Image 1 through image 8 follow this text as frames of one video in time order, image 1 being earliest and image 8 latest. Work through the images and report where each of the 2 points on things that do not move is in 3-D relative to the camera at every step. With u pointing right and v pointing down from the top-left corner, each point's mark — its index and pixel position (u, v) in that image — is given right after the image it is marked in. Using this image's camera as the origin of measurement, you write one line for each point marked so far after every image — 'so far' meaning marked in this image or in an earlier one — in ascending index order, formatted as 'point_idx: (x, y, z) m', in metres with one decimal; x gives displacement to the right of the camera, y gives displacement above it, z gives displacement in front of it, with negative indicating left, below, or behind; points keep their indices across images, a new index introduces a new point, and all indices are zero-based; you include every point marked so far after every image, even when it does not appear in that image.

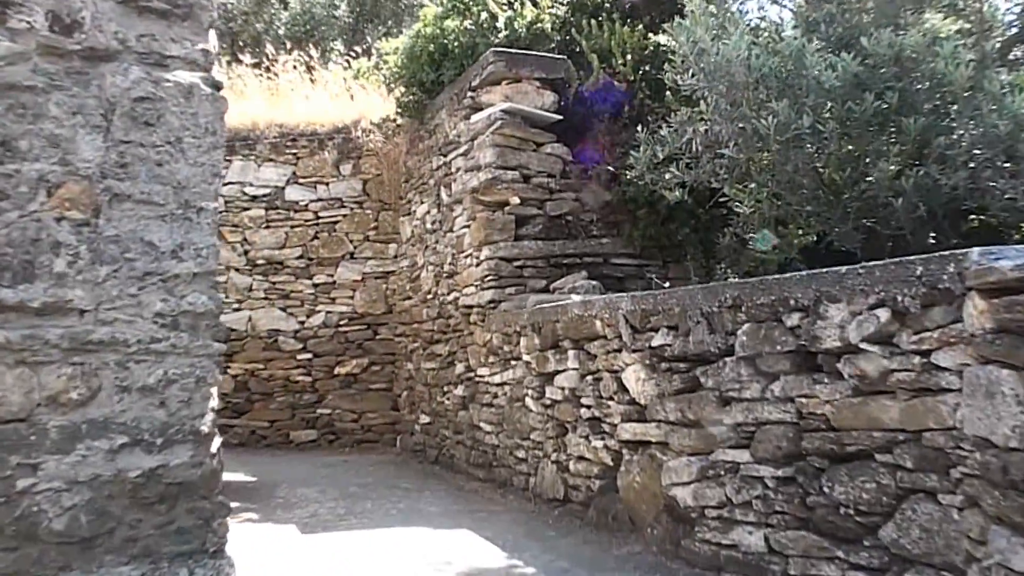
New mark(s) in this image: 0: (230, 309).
0: (-1.8, -0.1, +7.4) m
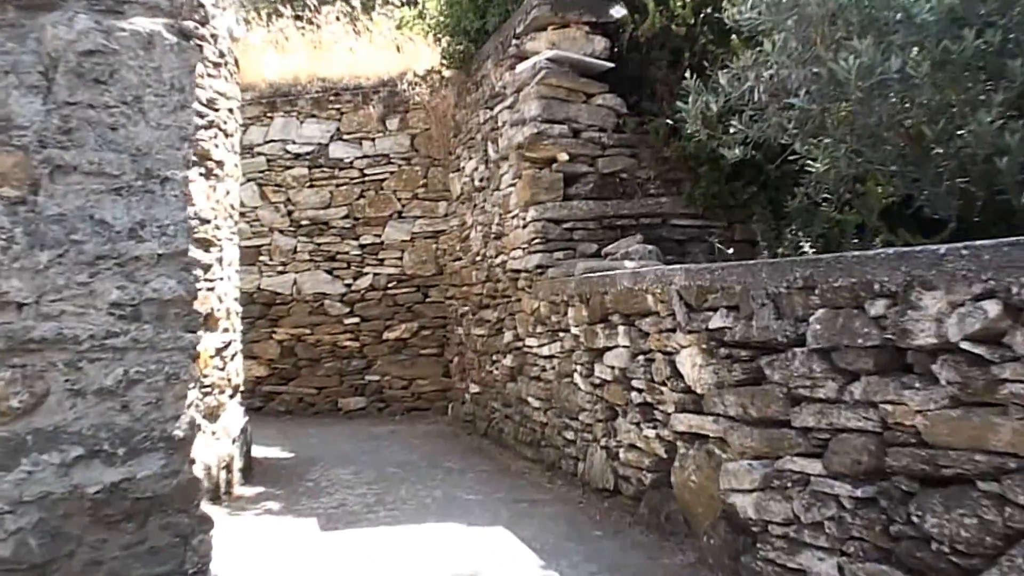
0: (-1.5, +0.1, +7.0) m
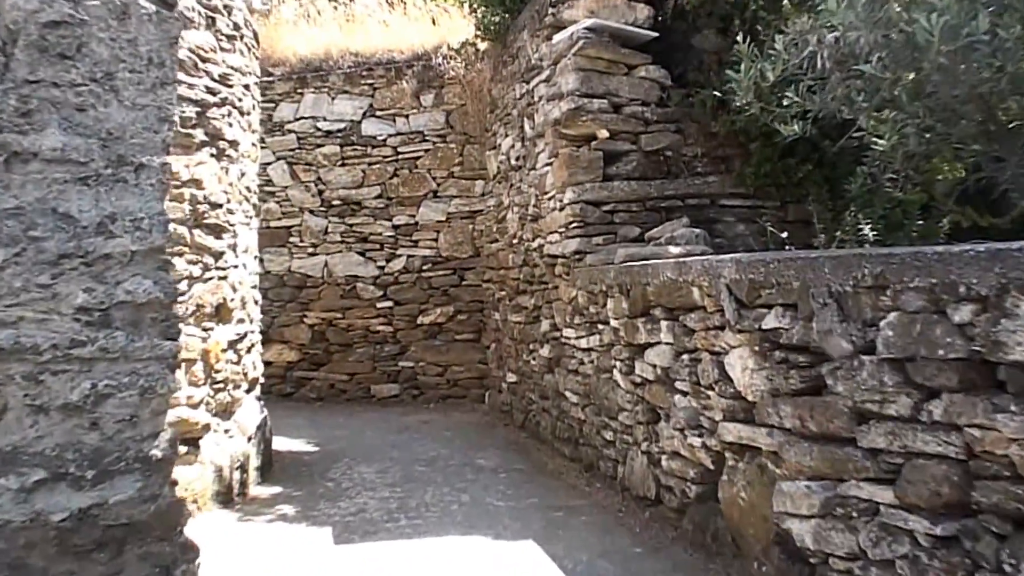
0: (-1.2, +0.2, +6.7) m
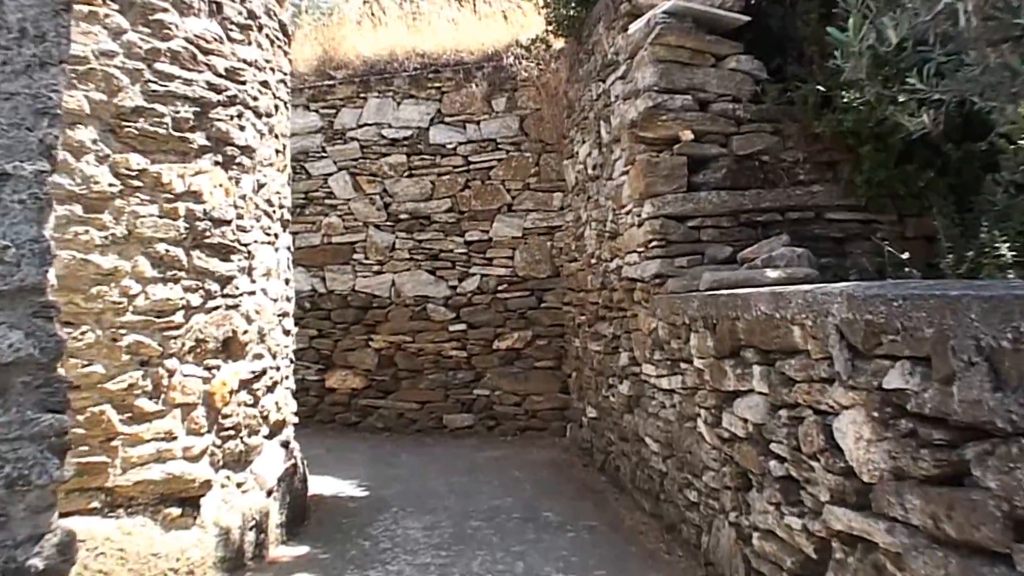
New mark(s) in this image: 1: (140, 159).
0: (-0.8, +0.1, +6.2) m
1: (-1.0, +0.3, +3.0) m
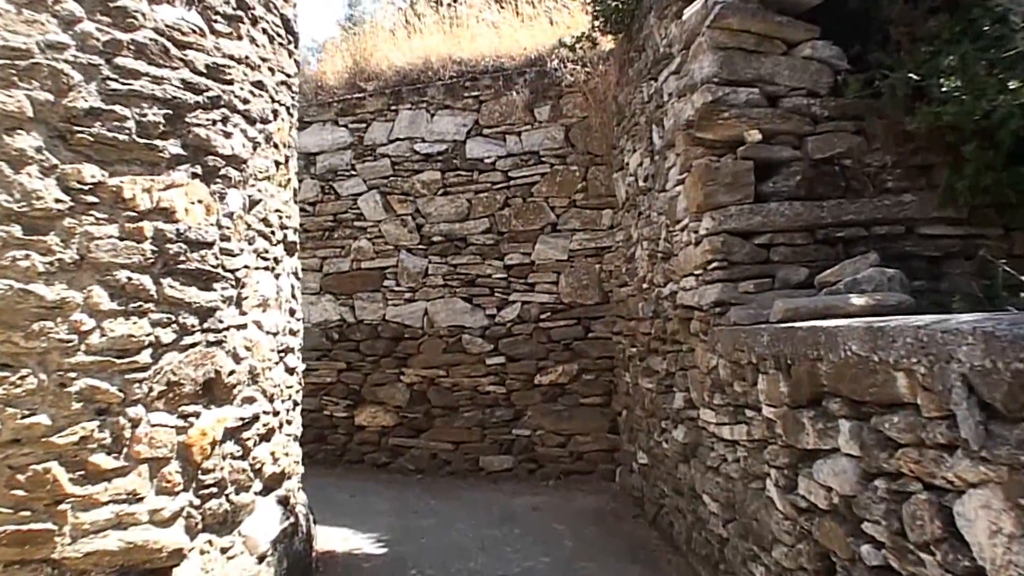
0: (-0.6, -0.1, +5.7) m
1: (-0.9, +0.3, +2.5) m
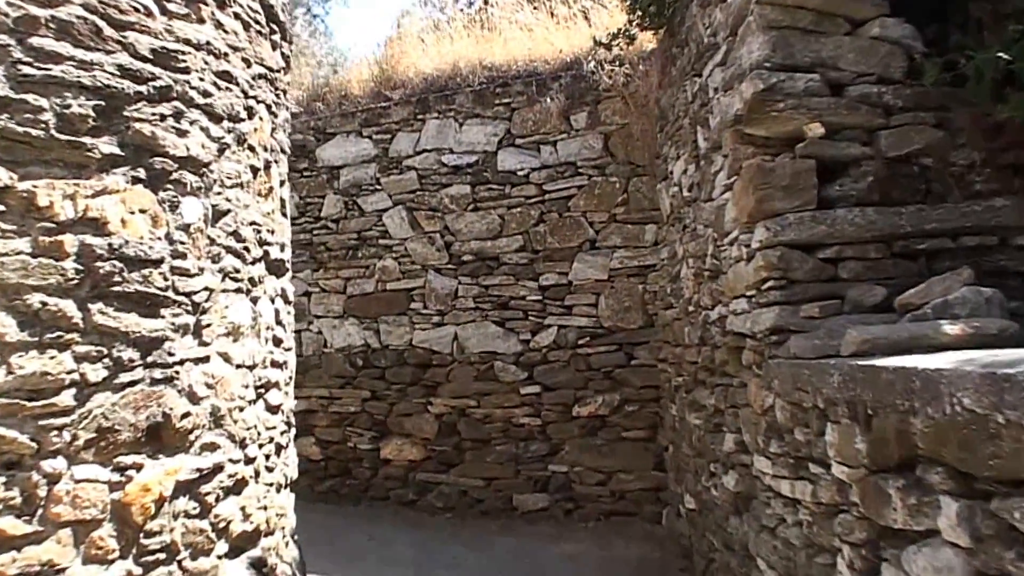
0: (-0.4, -0.2, +5.2) m
1: (-0.9, +0.2, +2.1) m
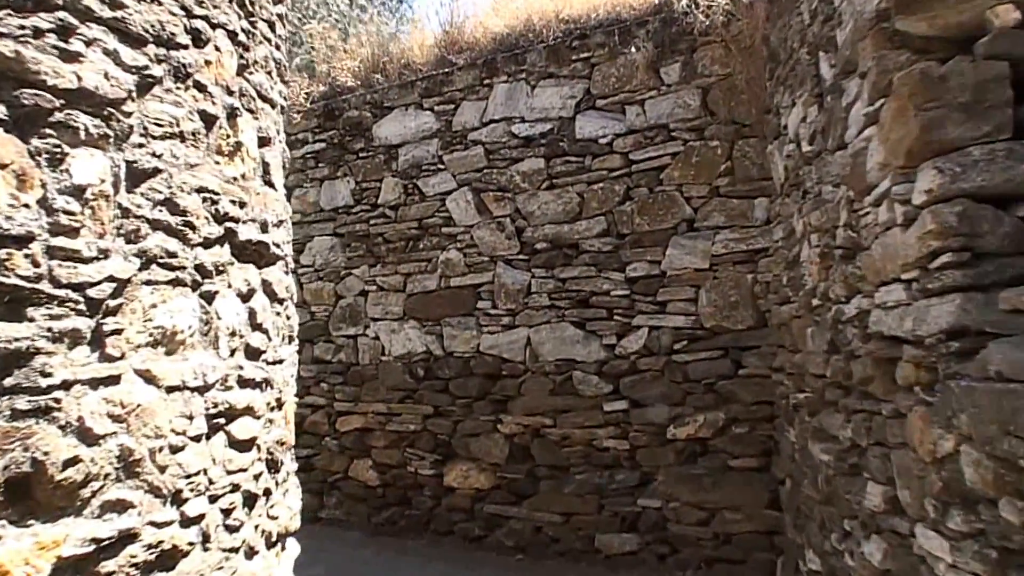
0: (0.0, -0.2, +4.4) m
1: (-0.9, +0.2, +1.3) m
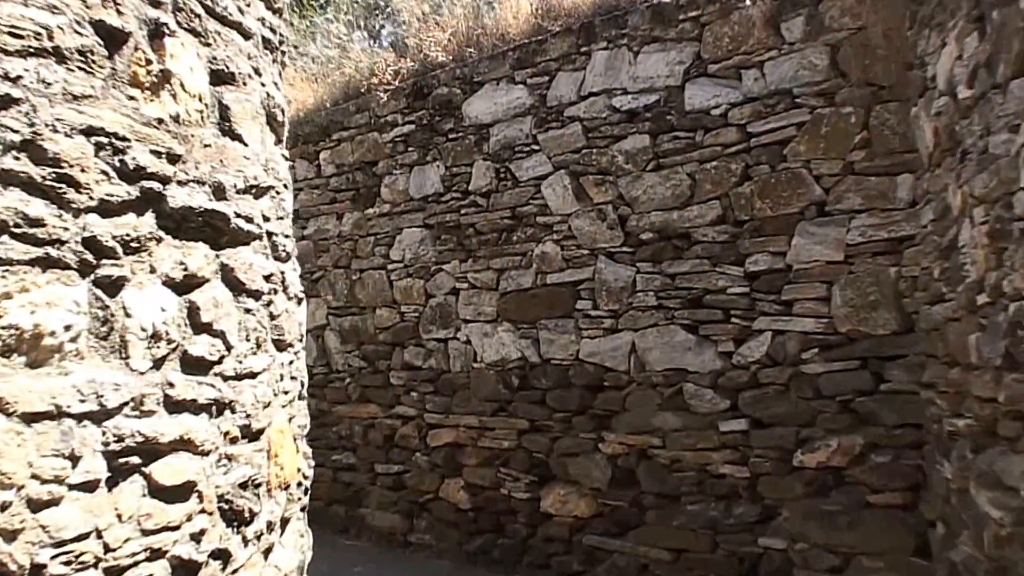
0: (+0.3, -0.2, +3.8) m
1: (-1.0, +0.2, +0.9) m
